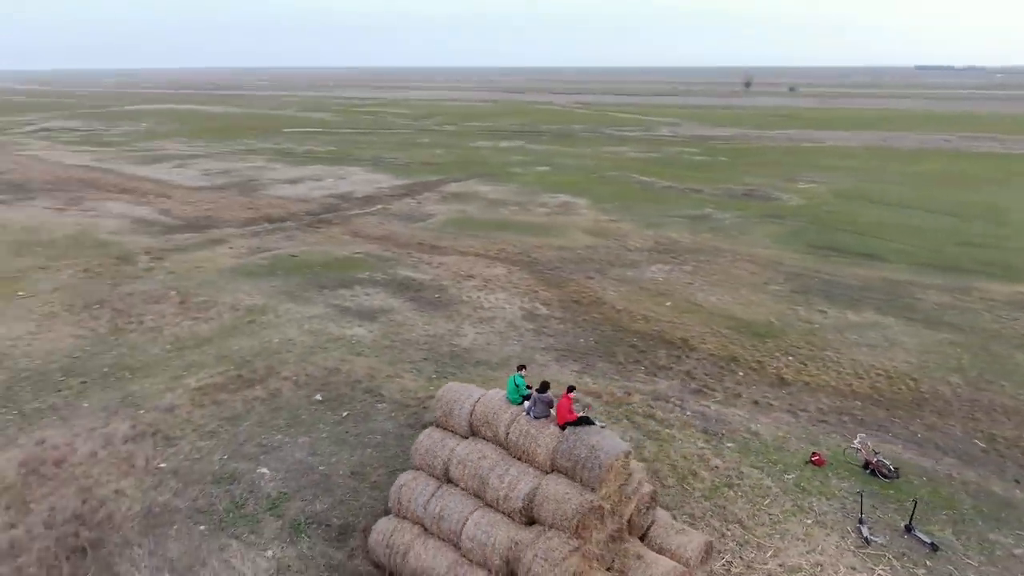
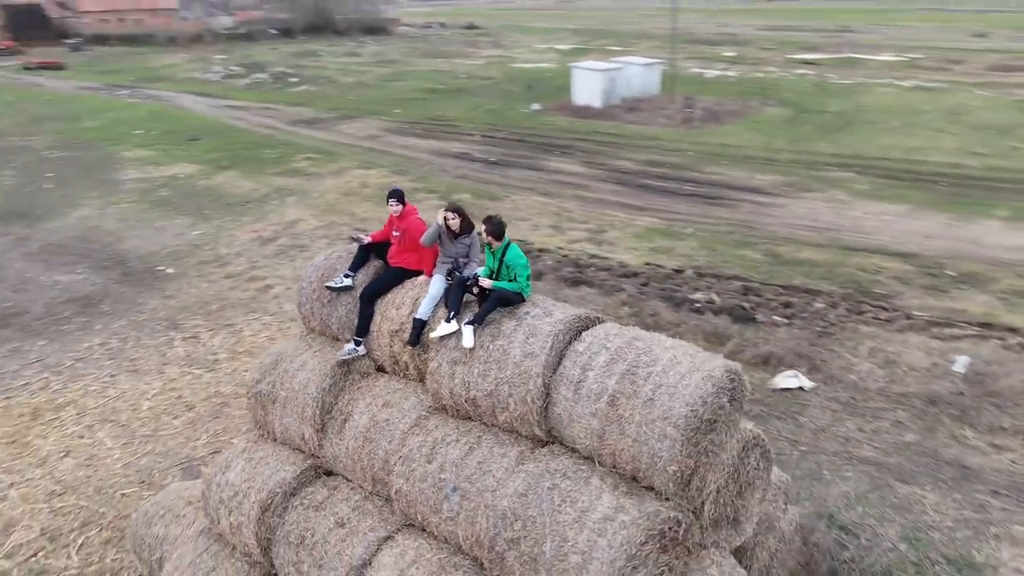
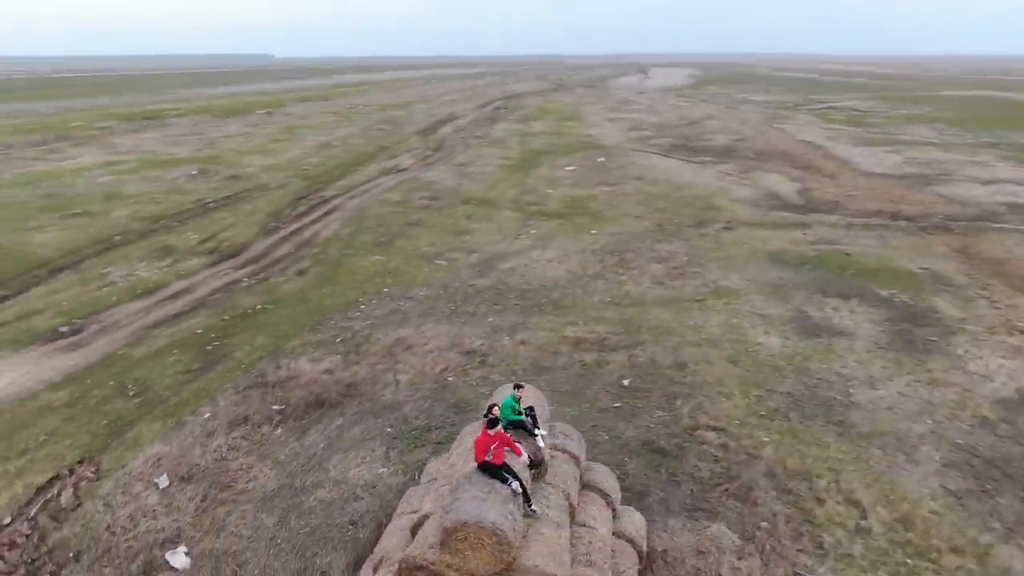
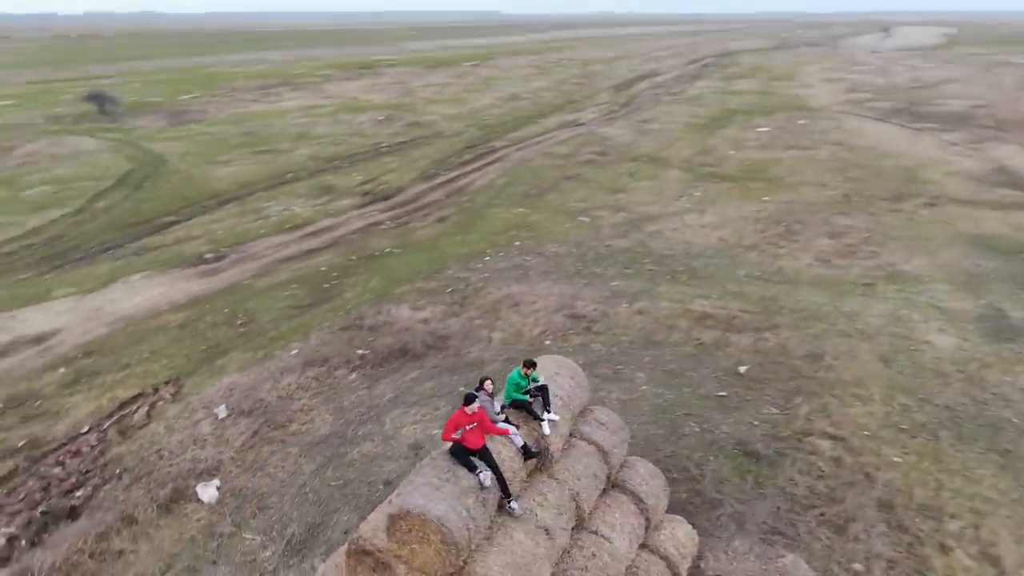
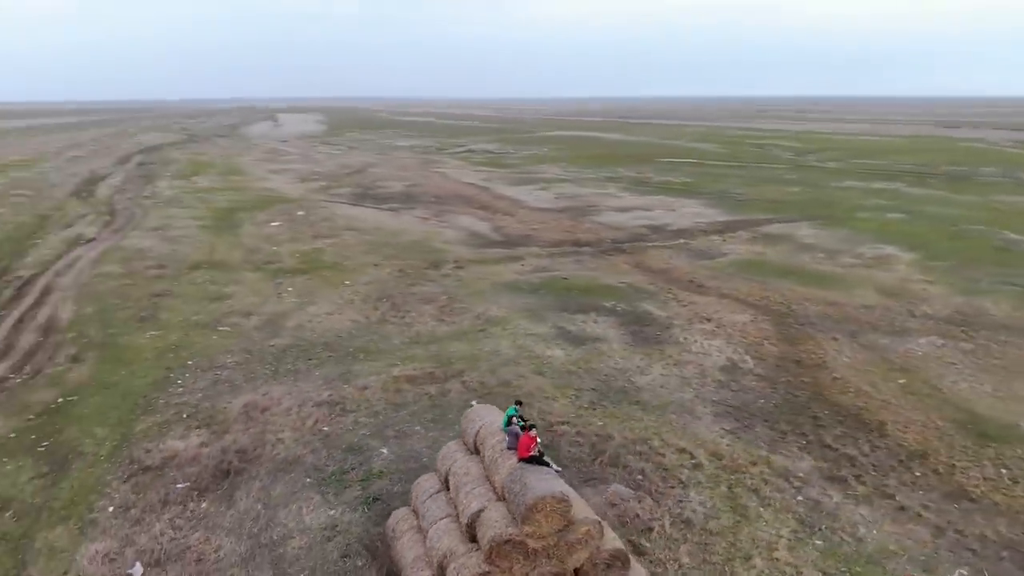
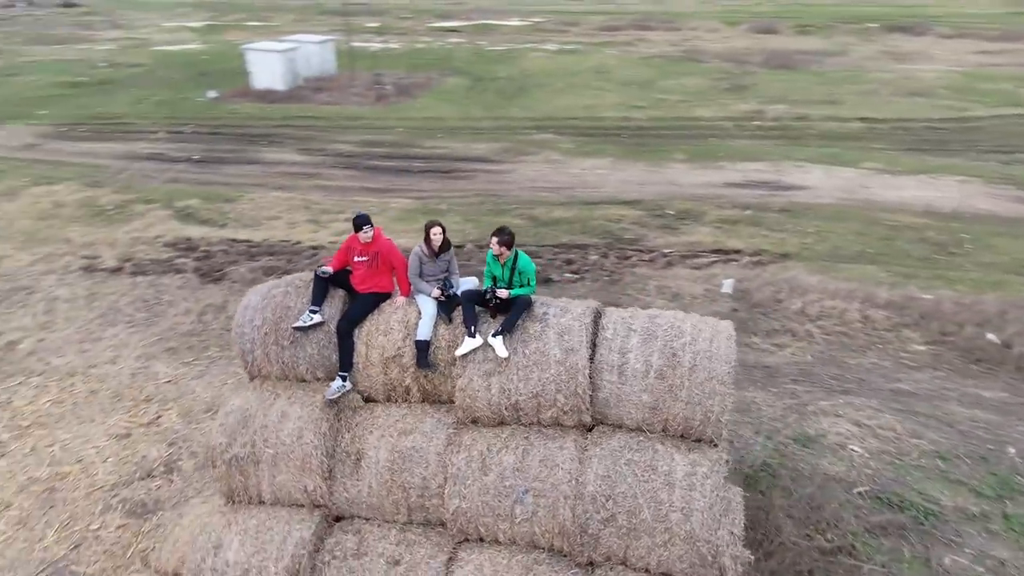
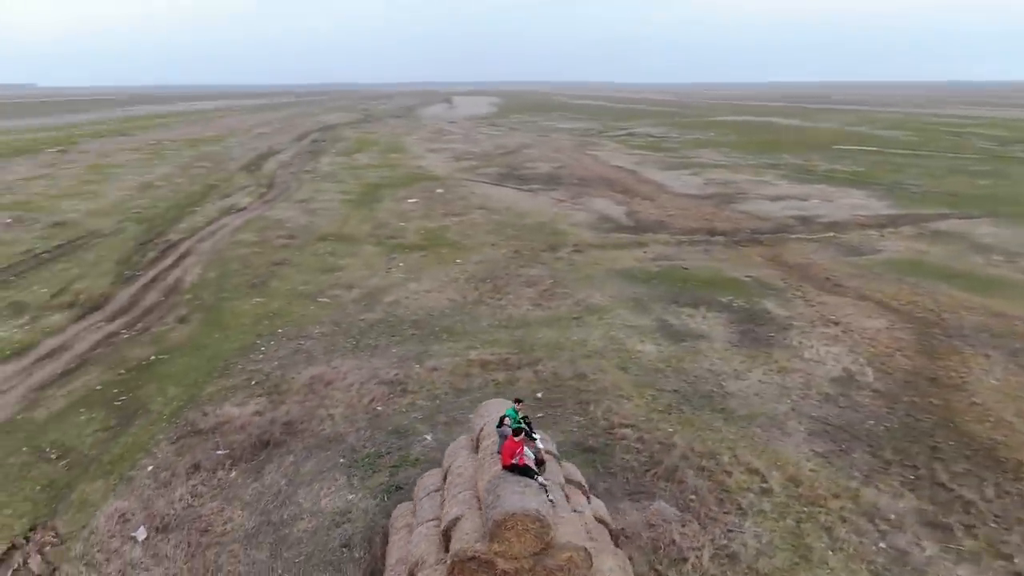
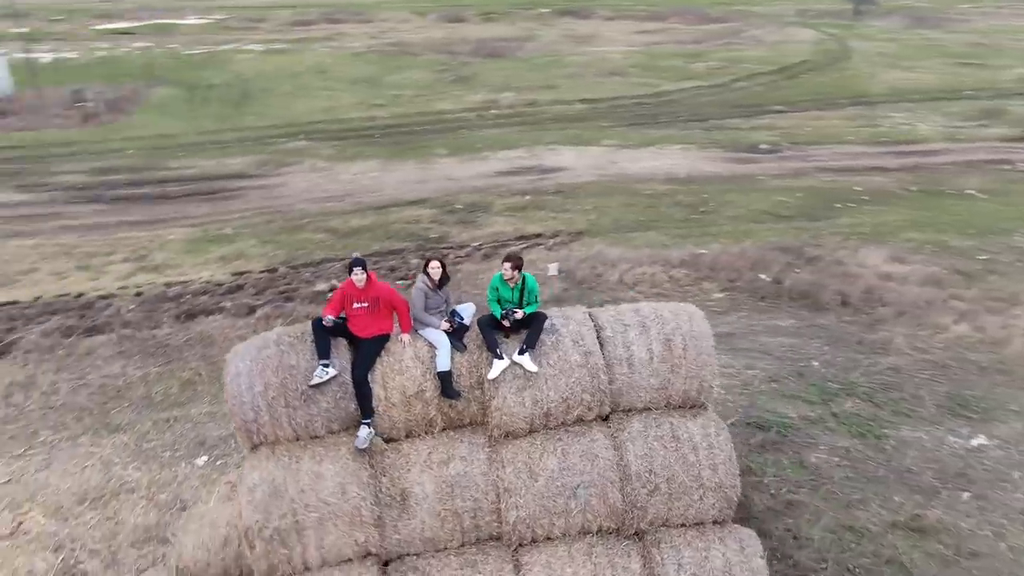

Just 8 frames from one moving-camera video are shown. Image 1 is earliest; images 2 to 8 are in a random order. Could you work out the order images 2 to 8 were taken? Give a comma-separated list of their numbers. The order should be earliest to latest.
5, 7, 3, 4, 8, 6, 2
